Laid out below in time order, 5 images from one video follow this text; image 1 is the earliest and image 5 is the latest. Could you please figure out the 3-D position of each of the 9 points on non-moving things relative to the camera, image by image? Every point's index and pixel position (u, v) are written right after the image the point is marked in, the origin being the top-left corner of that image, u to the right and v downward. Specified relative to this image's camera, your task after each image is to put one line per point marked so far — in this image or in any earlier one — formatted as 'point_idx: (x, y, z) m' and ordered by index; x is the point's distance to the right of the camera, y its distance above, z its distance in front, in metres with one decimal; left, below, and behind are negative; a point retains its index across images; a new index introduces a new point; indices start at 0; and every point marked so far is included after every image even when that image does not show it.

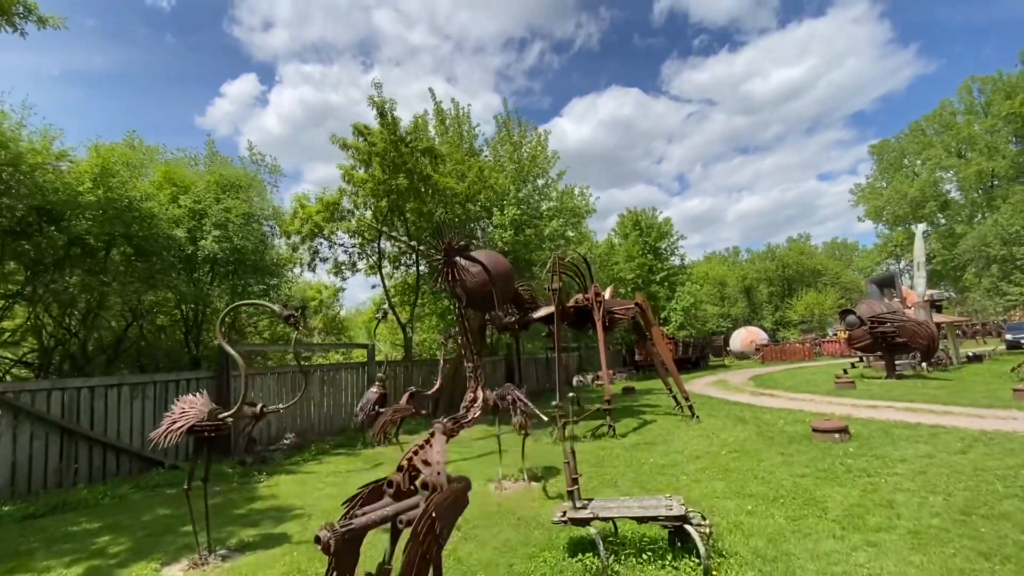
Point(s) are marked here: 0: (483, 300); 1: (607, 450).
0: (-0.6, -0.3, +11.0) m
1: (+1.6, -2.8, +8.3) m
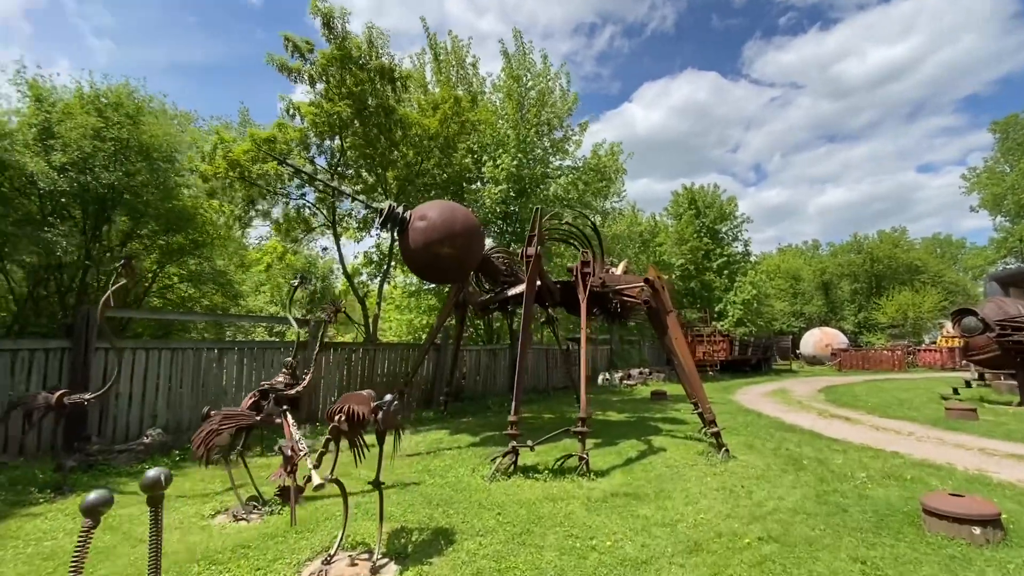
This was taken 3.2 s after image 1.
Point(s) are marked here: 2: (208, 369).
0: (-1.3, +0.4, +8.1) m
1: (+0.5, -2.3, +5.2) m
2: (-5.7, -1.5, +9.0) m
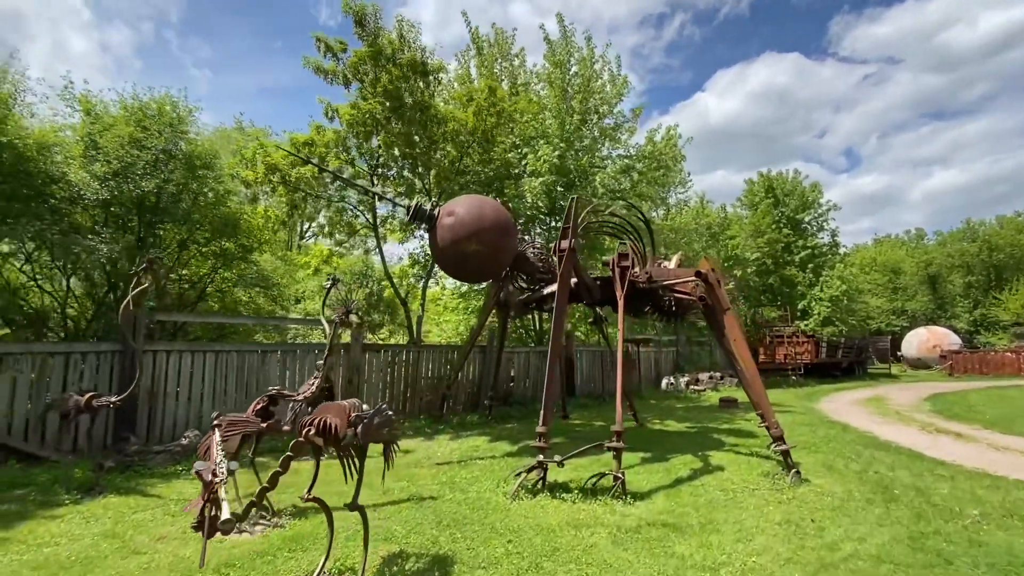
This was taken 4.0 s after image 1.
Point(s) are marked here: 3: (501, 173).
0: (-0.8, +0.4, +7.6) m
1: (+0.6, -2.3, +4.5) m
2: (-4.9, -1.6, +9.1) m
3: (-0.3, +2.7, +11.2) m
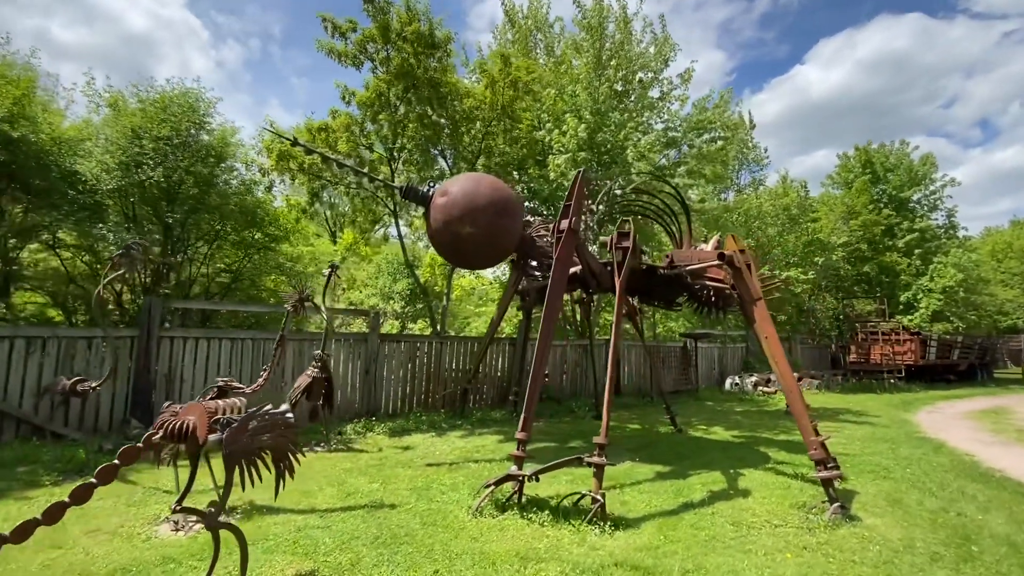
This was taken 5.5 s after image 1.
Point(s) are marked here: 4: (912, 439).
0: (-0.8, +0.6, +7.0) m
1: (+0.1, -2.2, +3.7) m
2: (-4.7, -1.4, +9.1) m
3: (+0.3, +2.9, +10.4) m
4: (+7.3, -2.7, +8.8) m
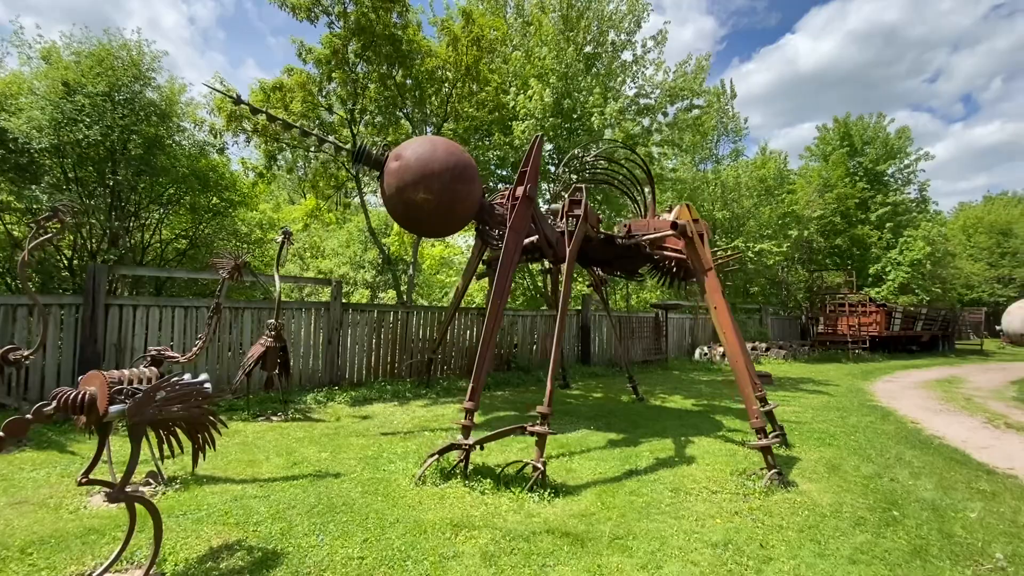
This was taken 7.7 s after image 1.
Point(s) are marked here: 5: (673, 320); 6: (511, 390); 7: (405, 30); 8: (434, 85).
0: (-1.4, +1.0, +6.8) m
1: (-0.4, -1.9, +3.7) m
2: (-5.3, -0.8, +8.9) m
3: (-0.4, +3.6, +10.1) m
4: (+6.6, -2.2, +9.0) m
5: (+5.5, -1.1, +16.4) m
6: (0.0, -2.2, +10.3) m
7: (-2.0, +4.8, +9.0) m
8: (-1.5, +4.0, +9.5) m
